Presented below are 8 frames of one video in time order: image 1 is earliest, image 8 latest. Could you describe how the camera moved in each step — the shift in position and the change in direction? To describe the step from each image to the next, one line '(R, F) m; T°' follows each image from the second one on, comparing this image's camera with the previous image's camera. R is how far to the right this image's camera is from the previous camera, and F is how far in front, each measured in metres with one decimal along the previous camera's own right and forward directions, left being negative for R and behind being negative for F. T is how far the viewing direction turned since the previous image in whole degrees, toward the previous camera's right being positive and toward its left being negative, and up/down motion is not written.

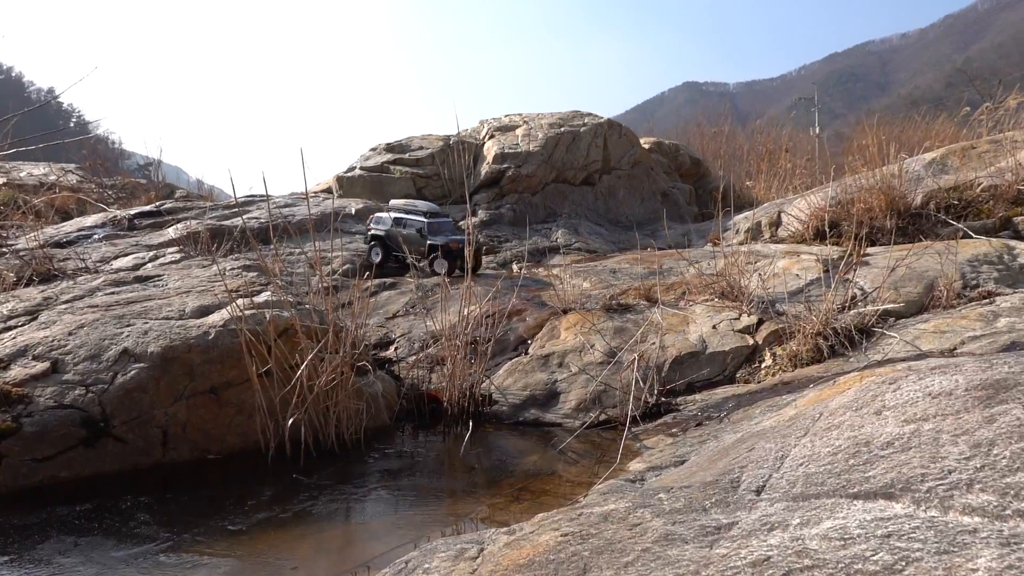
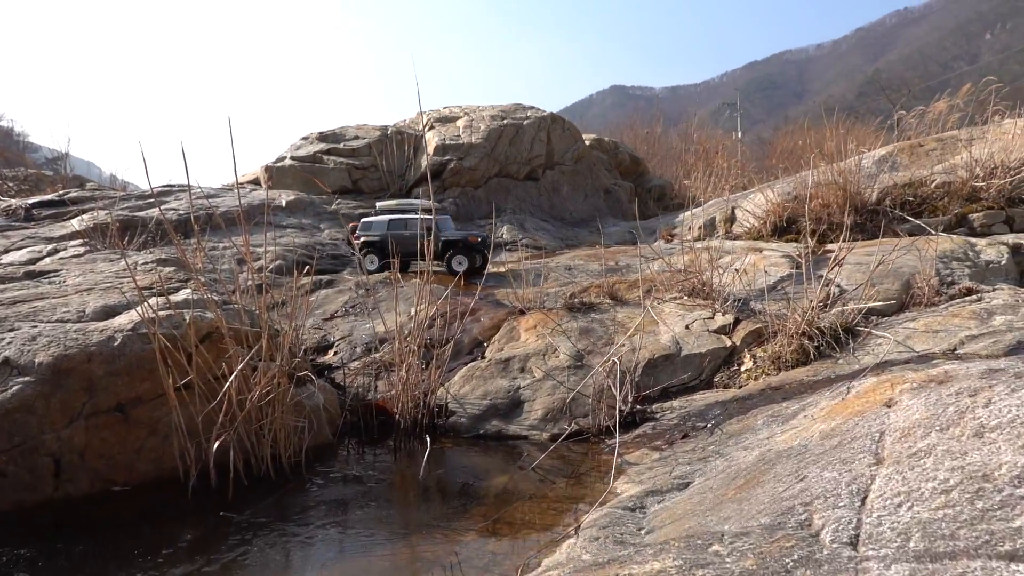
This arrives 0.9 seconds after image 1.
(-0.2, +0.6) m; +5°
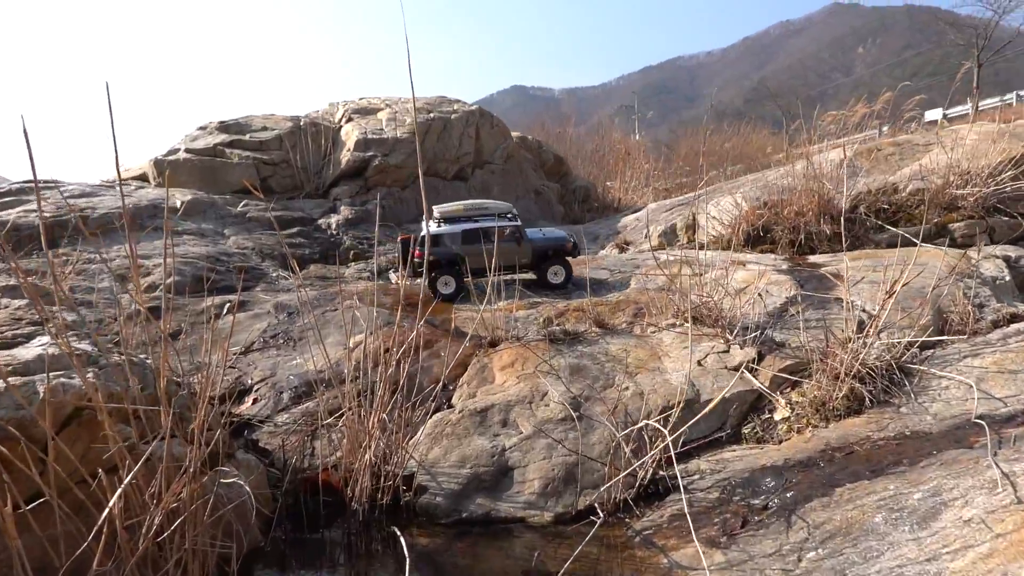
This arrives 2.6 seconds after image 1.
(-0.5, +1.3) m; +7°
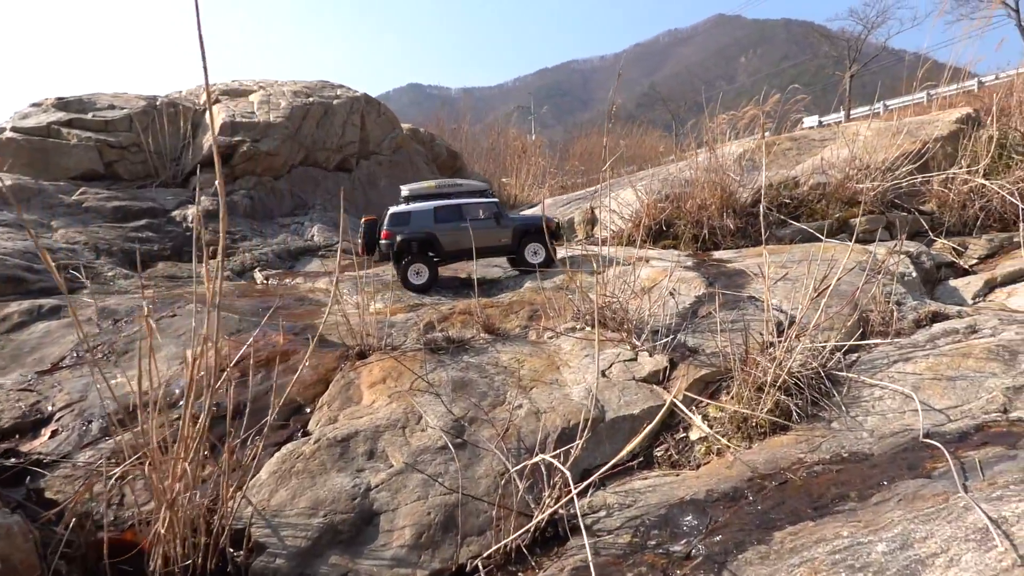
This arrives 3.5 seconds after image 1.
(+0.1, +0.8) m; +8°
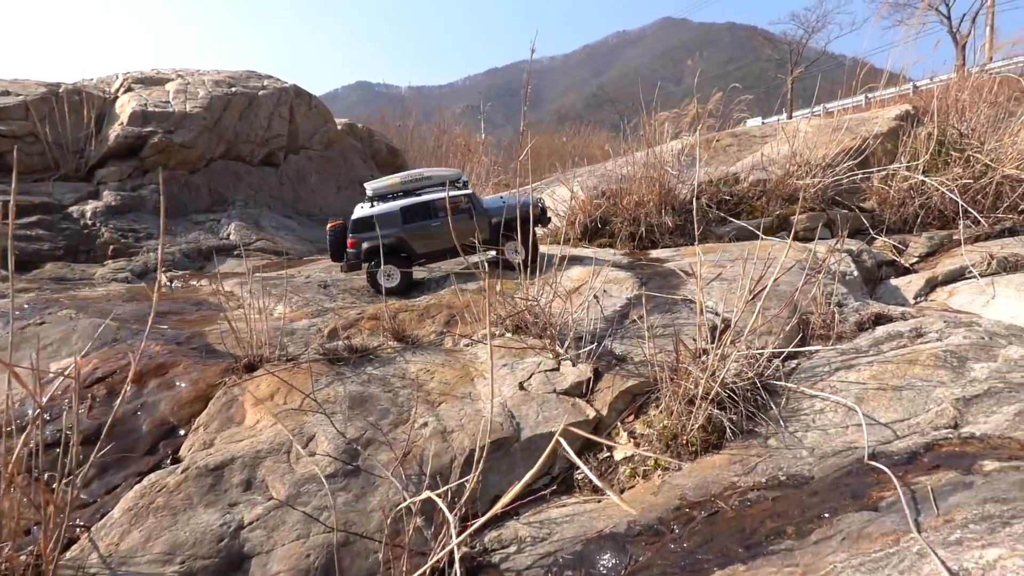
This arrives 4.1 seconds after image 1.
(+0.2, +0.4) m; +4°
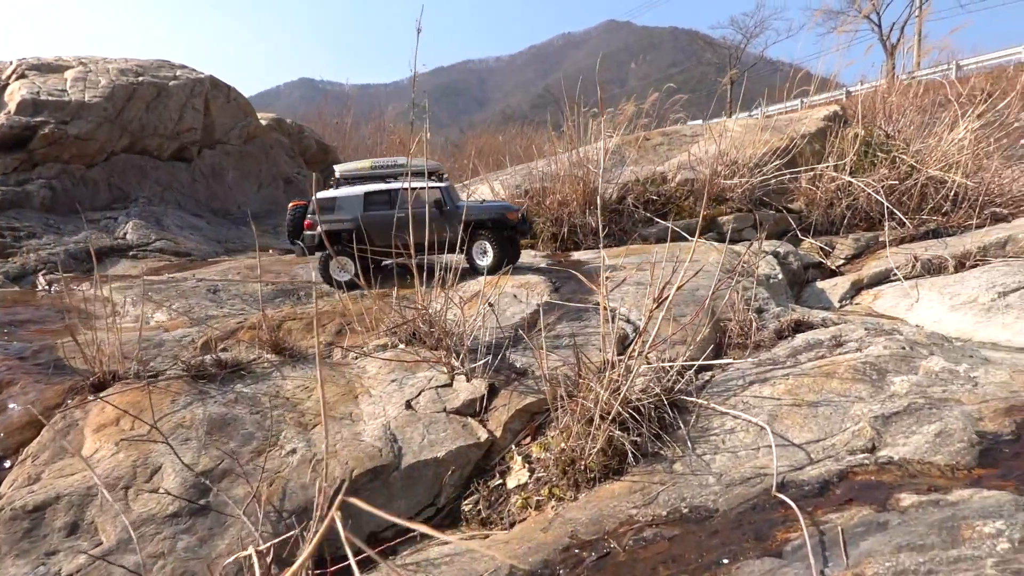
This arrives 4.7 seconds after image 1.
(+0.3, +0.4) m; +4°
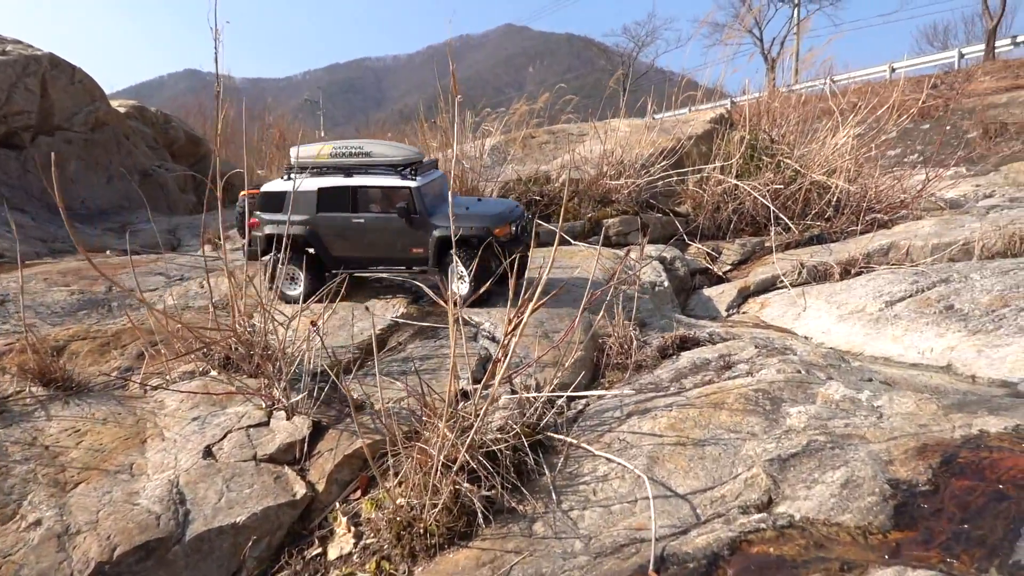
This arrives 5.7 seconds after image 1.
(+0.2, +0.6) m; +8°
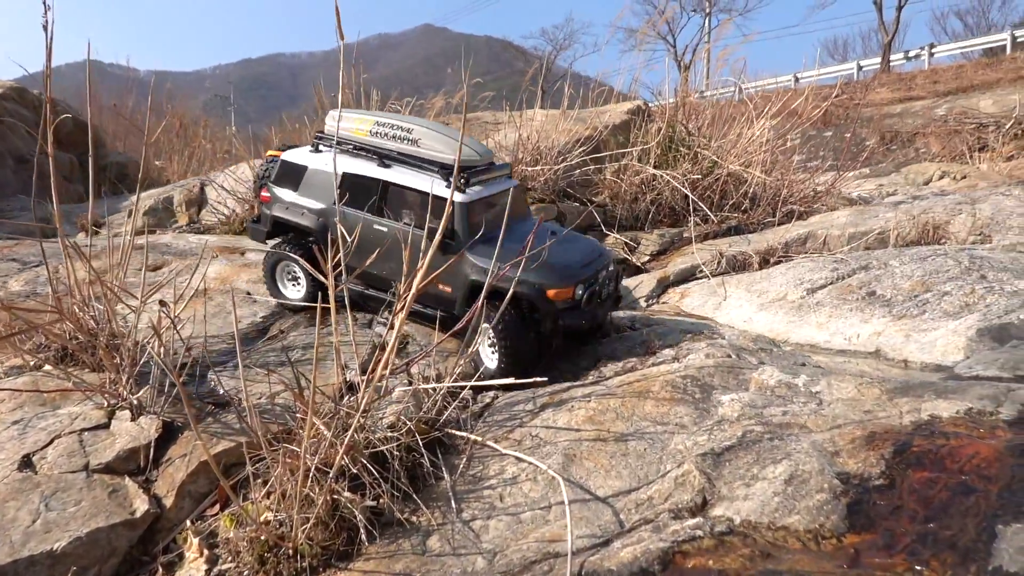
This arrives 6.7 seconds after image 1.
(+0.1, +0.4) m; +6°
